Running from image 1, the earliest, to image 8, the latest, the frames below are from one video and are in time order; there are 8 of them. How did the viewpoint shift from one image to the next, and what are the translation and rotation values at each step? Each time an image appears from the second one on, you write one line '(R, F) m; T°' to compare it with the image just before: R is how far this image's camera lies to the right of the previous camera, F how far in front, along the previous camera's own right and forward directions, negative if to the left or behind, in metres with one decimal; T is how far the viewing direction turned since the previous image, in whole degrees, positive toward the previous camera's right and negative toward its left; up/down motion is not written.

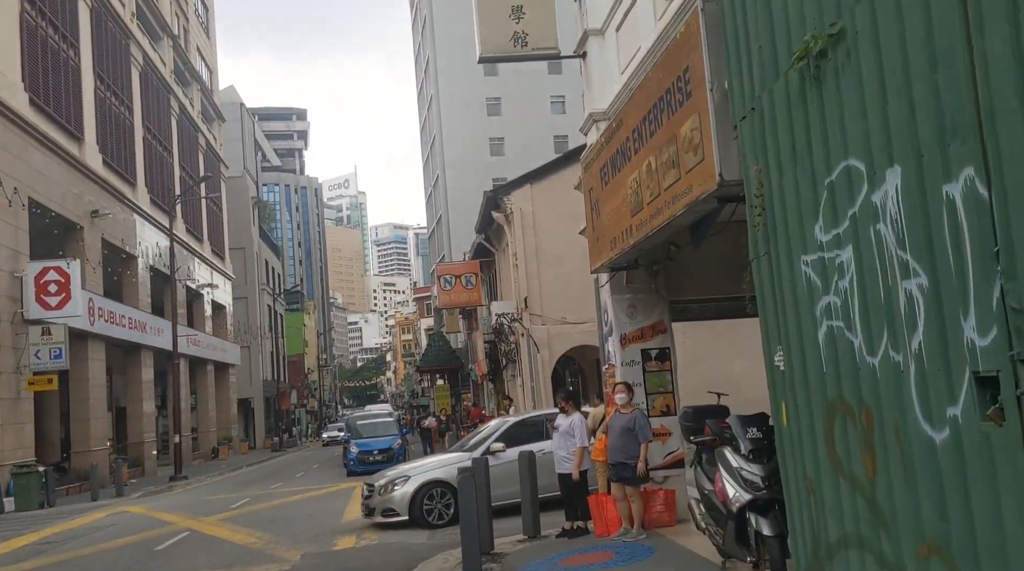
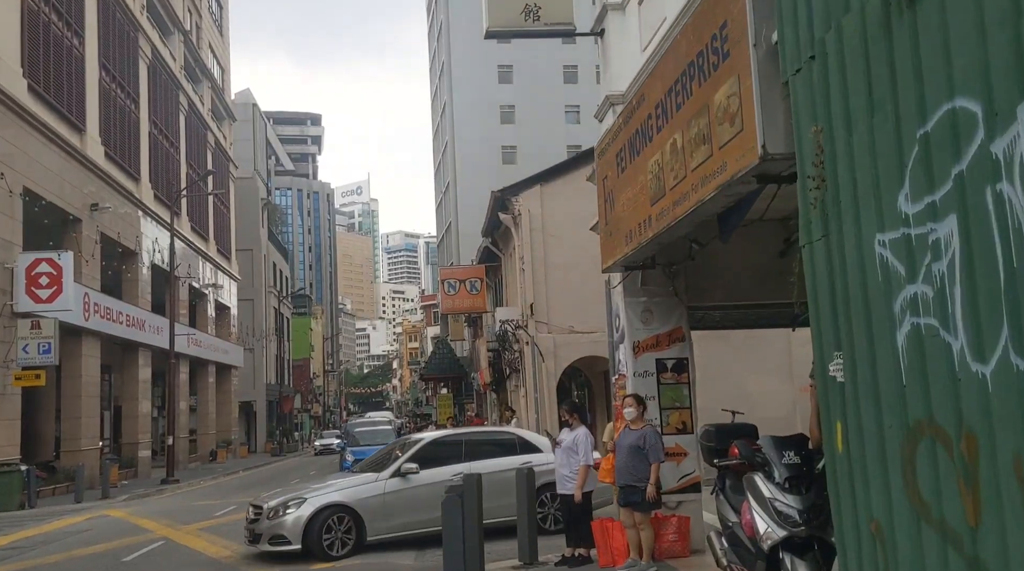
(+0.1, +1.0) m; -1°
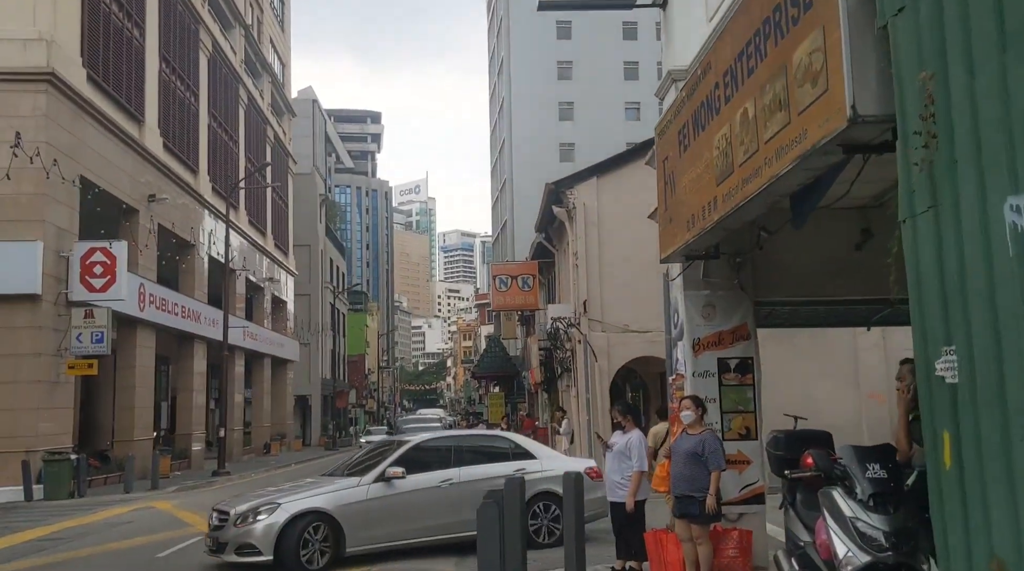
(+0.1, +0.7) m; -4°
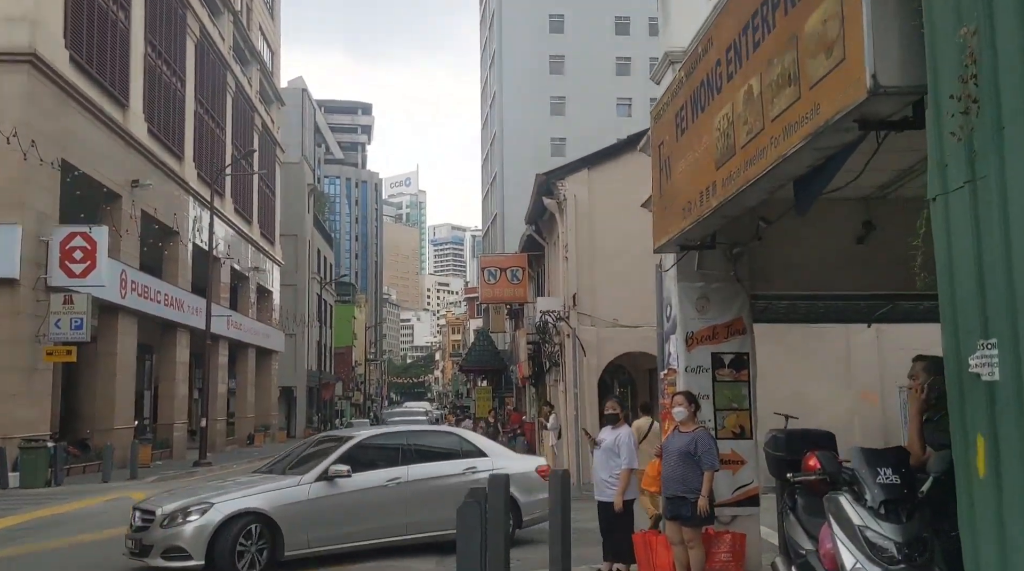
(0.0, +0.4) m; +1°
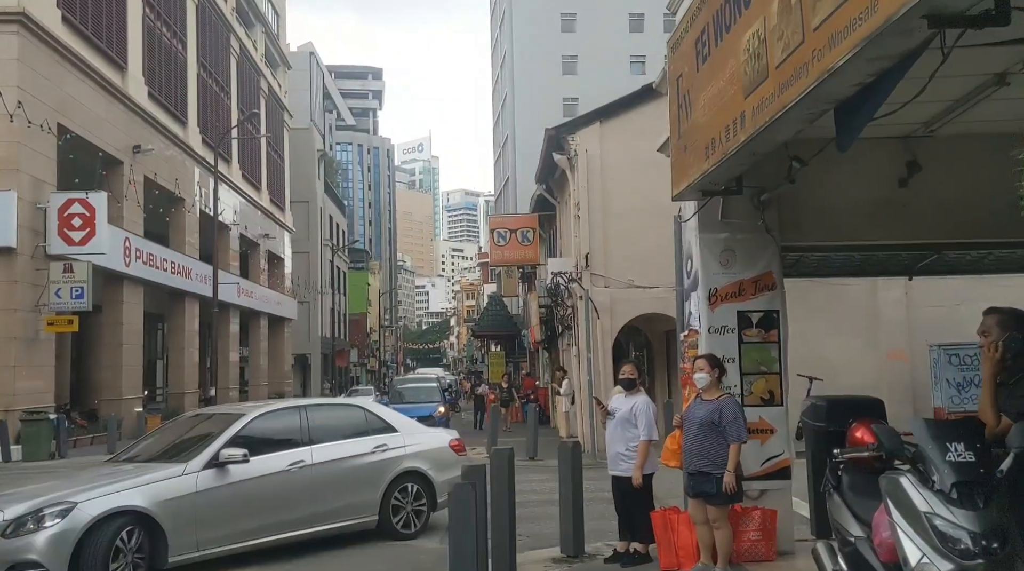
(+0.1, +0.8) m; -1°
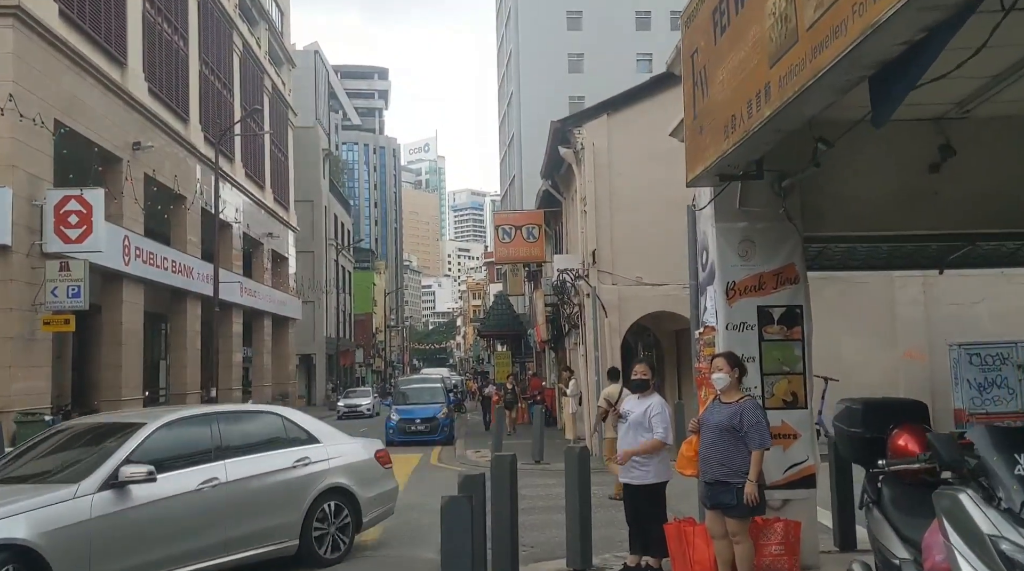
(0.0, +0.5) m; 0°
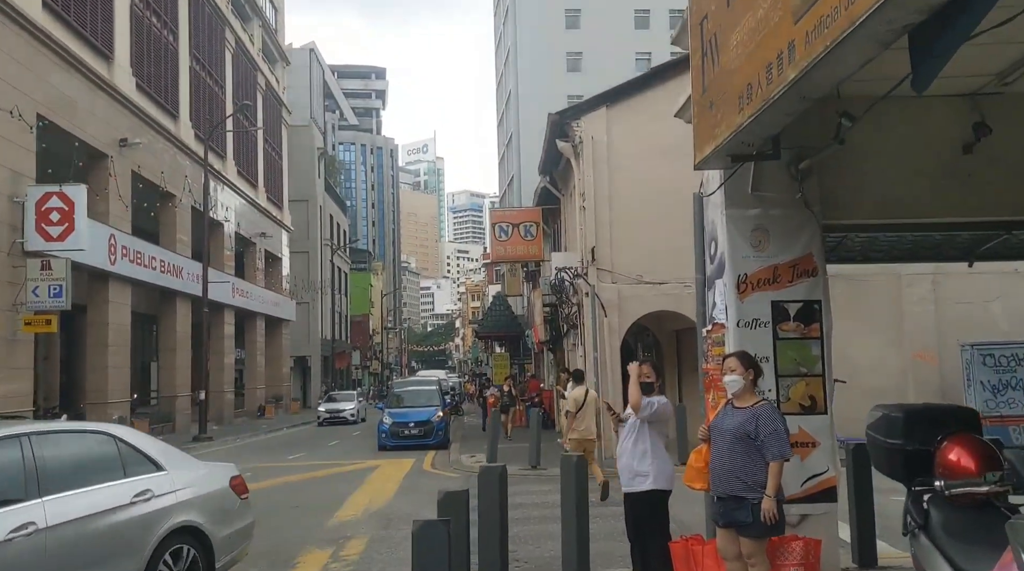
(+0.1, +0.7) m; 0°
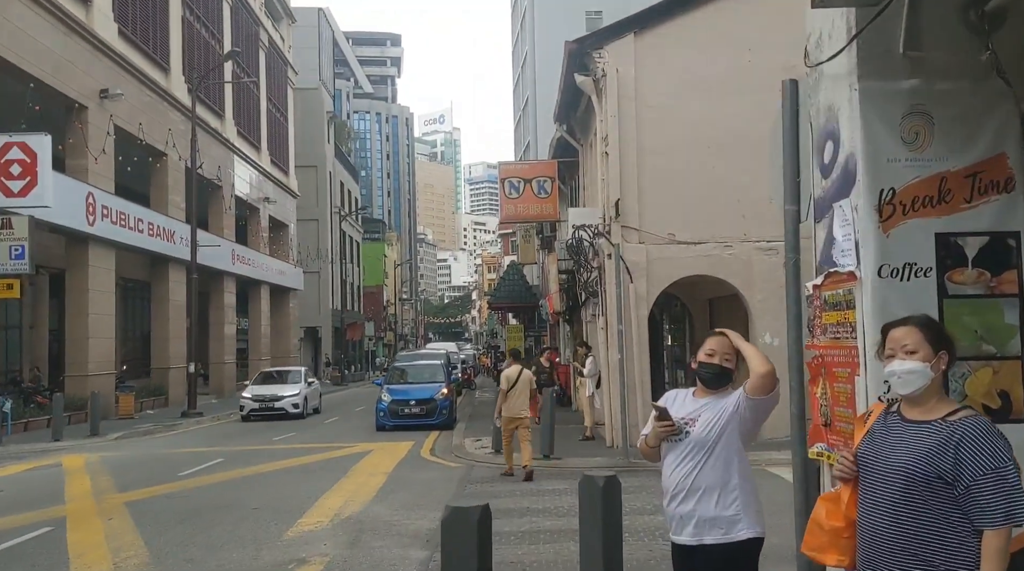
(+0.1, +2.5) m; -1°
